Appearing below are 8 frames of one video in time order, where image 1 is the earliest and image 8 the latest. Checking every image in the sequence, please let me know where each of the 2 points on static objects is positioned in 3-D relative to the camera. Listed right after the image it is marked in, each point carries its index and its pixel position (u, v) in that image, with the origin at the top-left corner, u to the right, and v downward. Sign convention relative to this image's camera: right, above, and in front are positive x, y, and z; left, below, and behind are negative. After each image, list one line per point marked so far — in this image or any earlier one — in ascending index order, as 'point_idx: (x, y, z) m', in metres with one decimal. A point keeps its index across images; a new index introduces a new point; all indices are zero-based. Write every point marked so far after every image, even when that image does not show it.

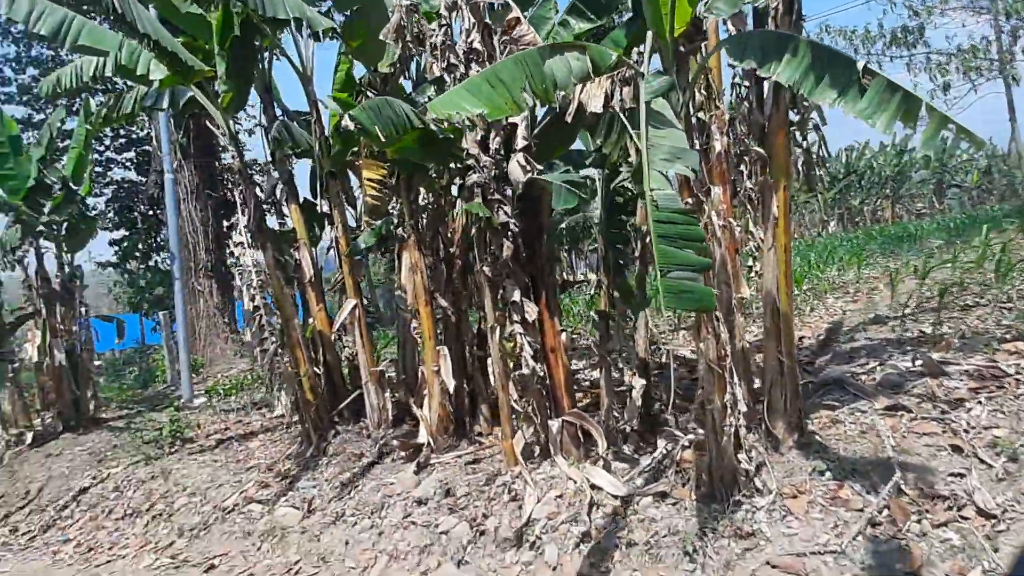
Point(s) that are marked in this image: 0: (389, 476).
0: (-0.9, -1.4, +5.1) m
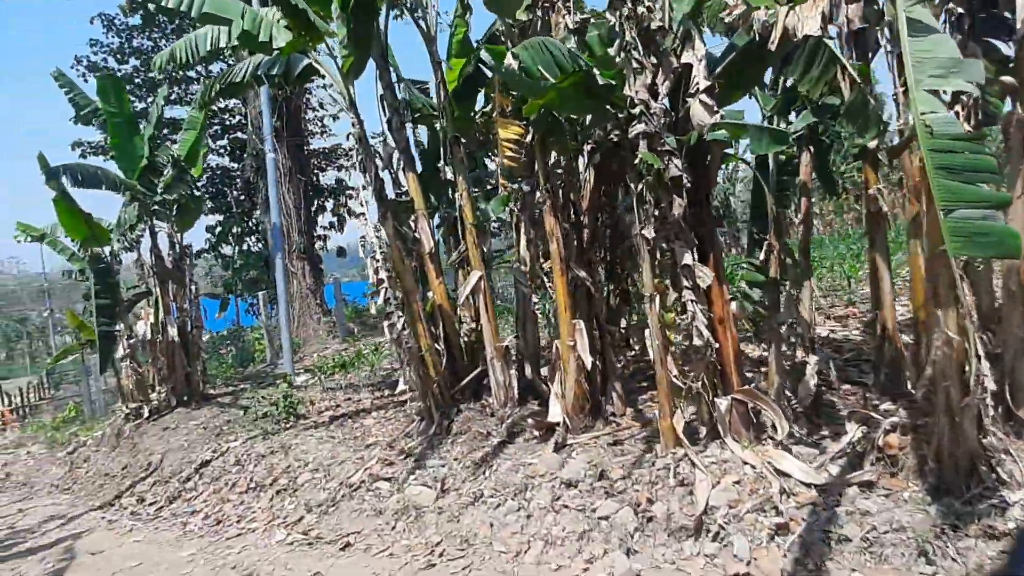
0: (+0.1, -1.2, +4.8) m
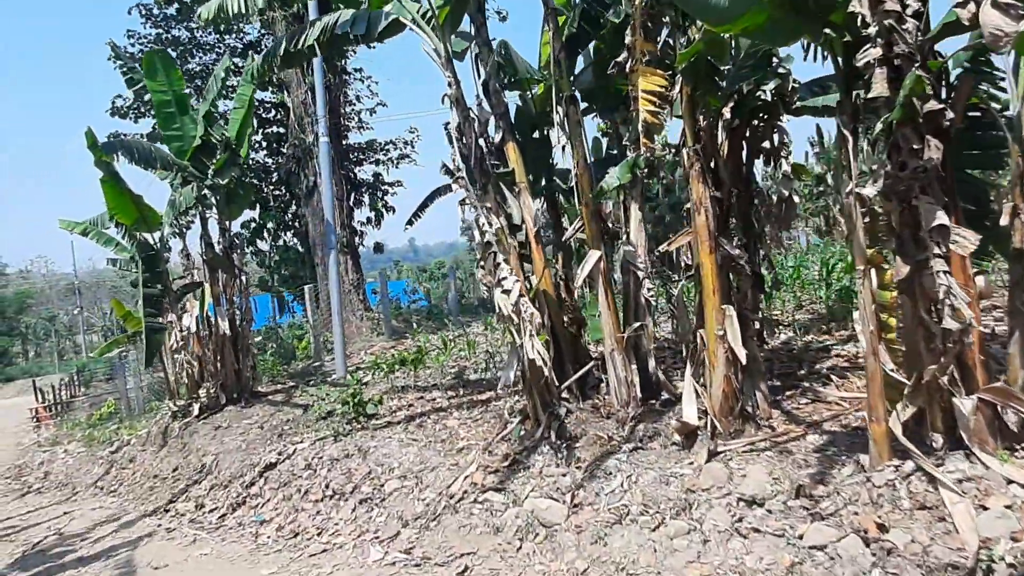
0: (+1.0, -1.1, +4.0) m
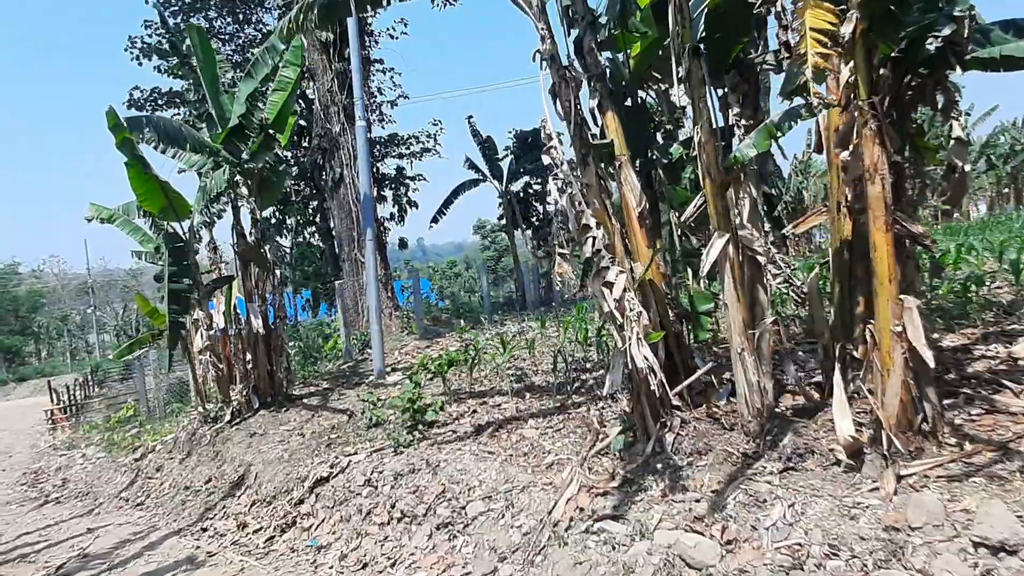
0: (+1.7, -1.0, +3.3) m
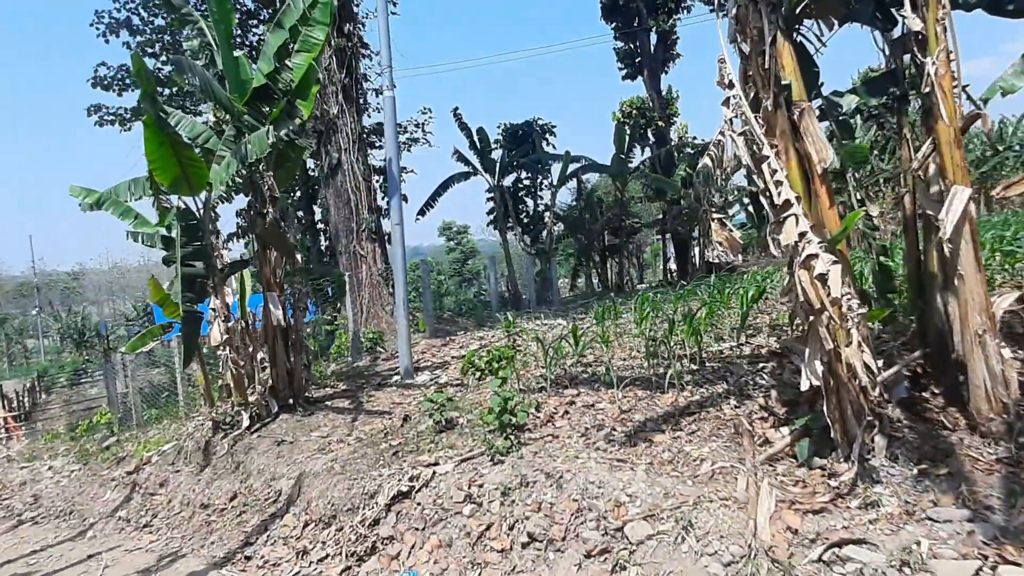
0: (+2.6, -0.8, +2.5) m
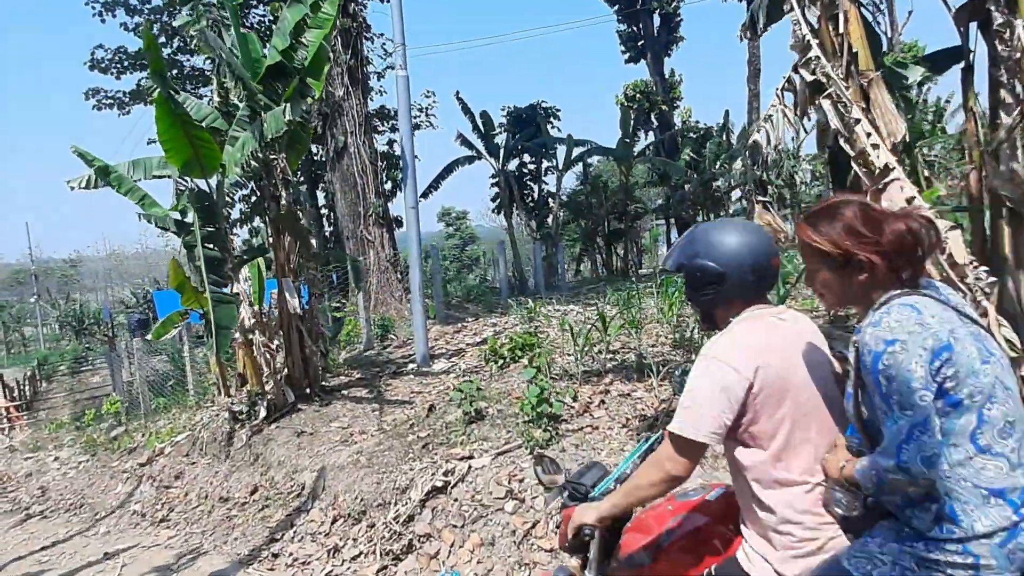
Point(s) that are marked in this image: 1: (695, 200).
0: (+2.9, -0.8, +2.3) m
1: (+5.1, +2.4, +18.9) m
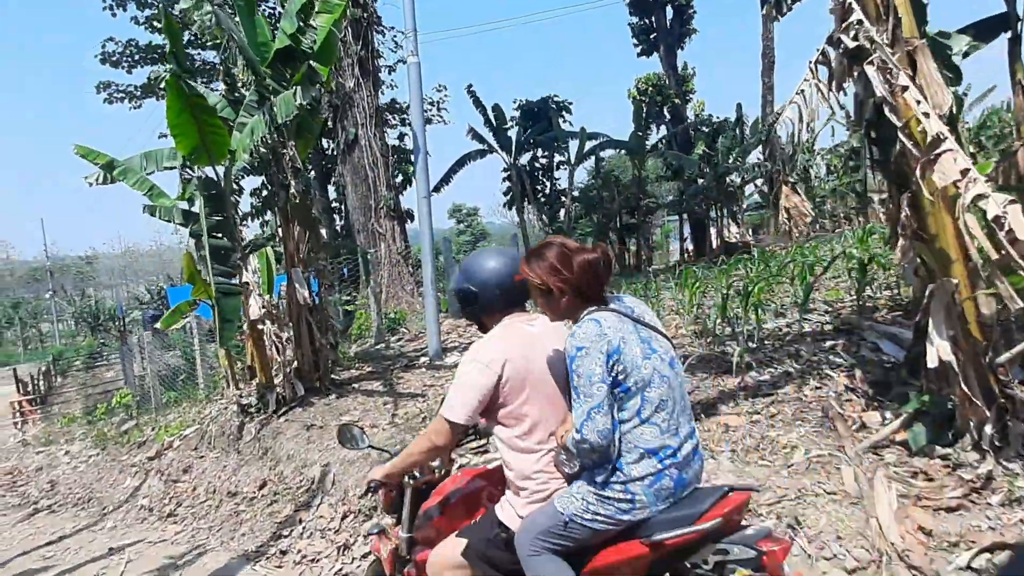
0: (+3.0, -0.7, +2.1) m
1: (+5.5, +2.6, +18.6) m
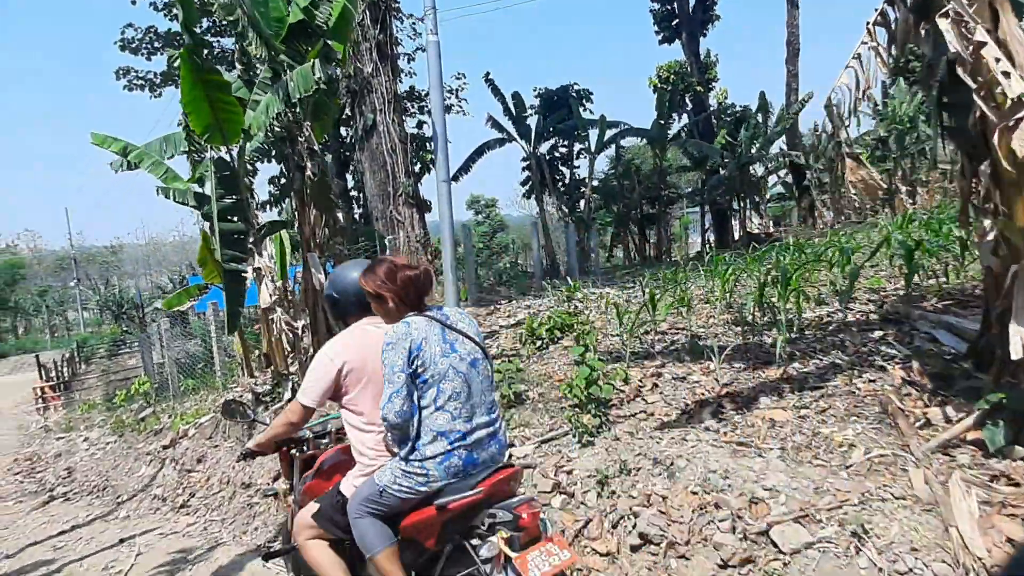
0: (+3.1, -0.6, +1.7) m
1: (+6.0, +2.9, +18.1) m
